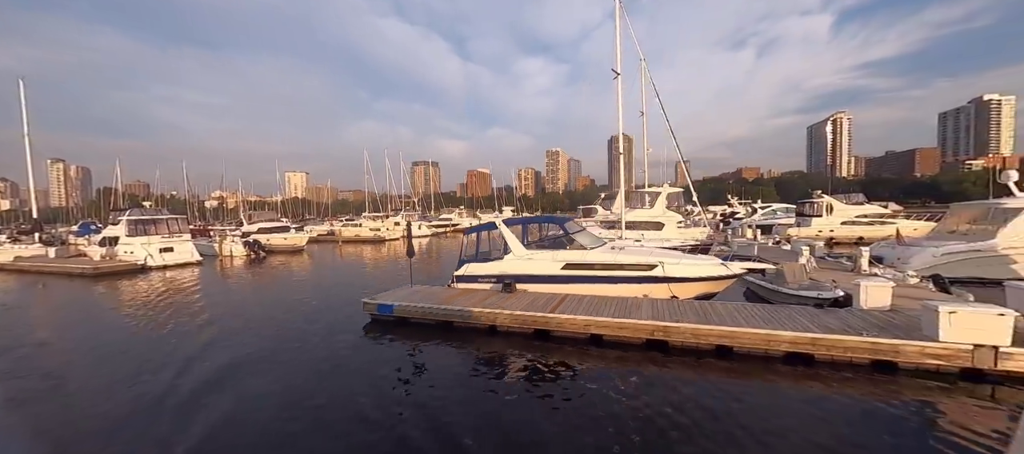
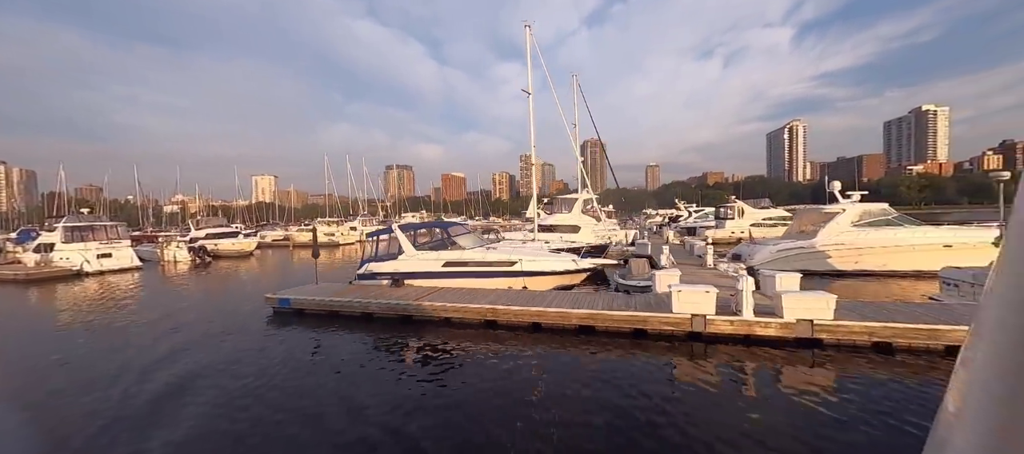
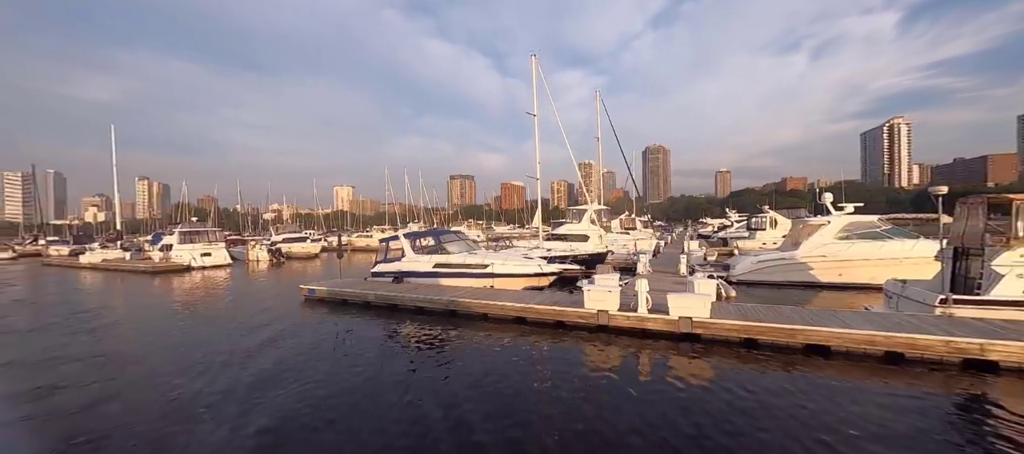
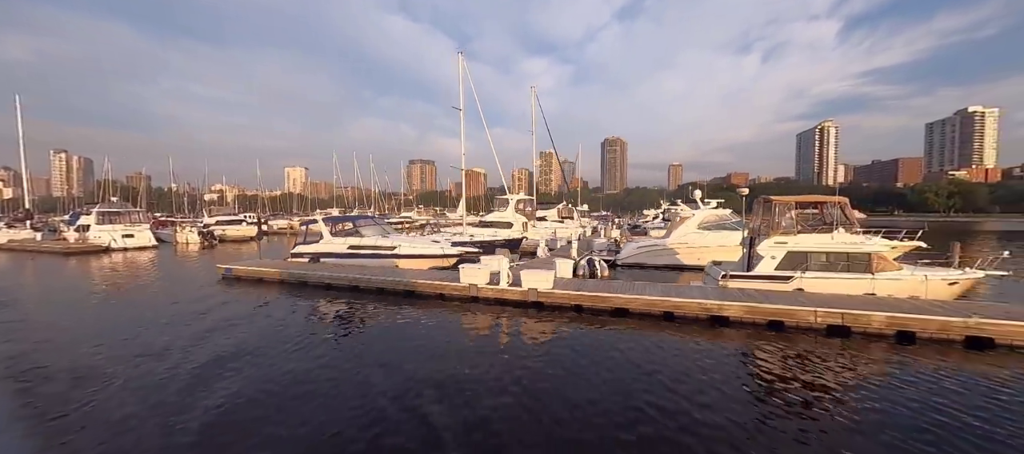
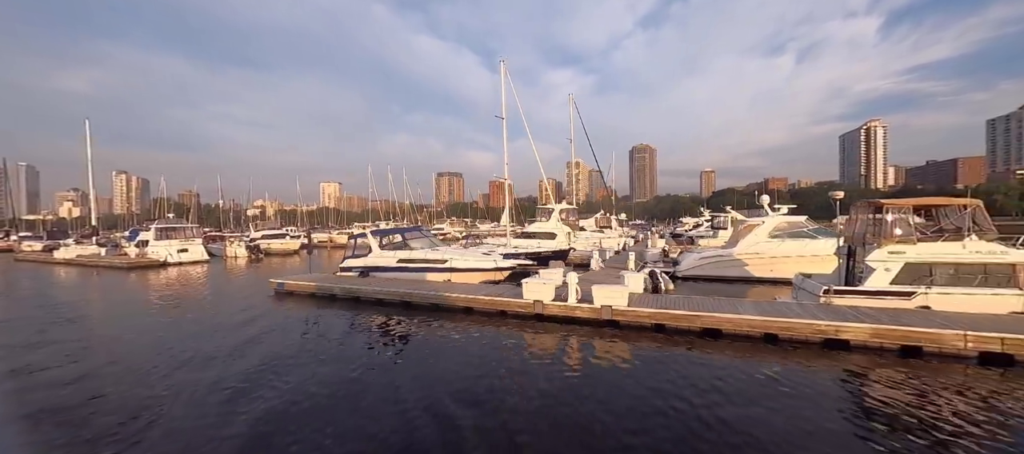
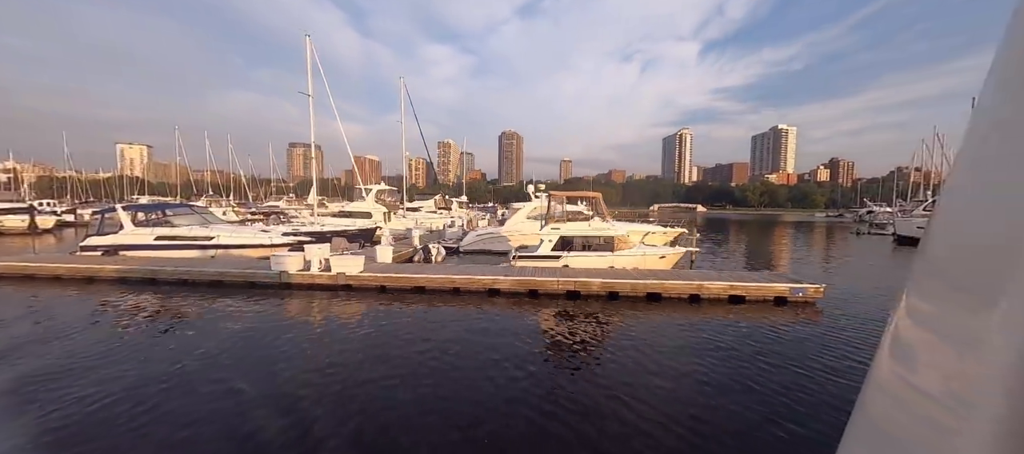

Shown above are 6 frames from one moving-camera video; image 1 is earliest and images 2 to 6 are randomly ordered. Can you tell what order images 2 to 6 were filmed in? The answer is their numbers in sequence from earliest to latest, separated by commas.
2, 3, 5, 4, 6
